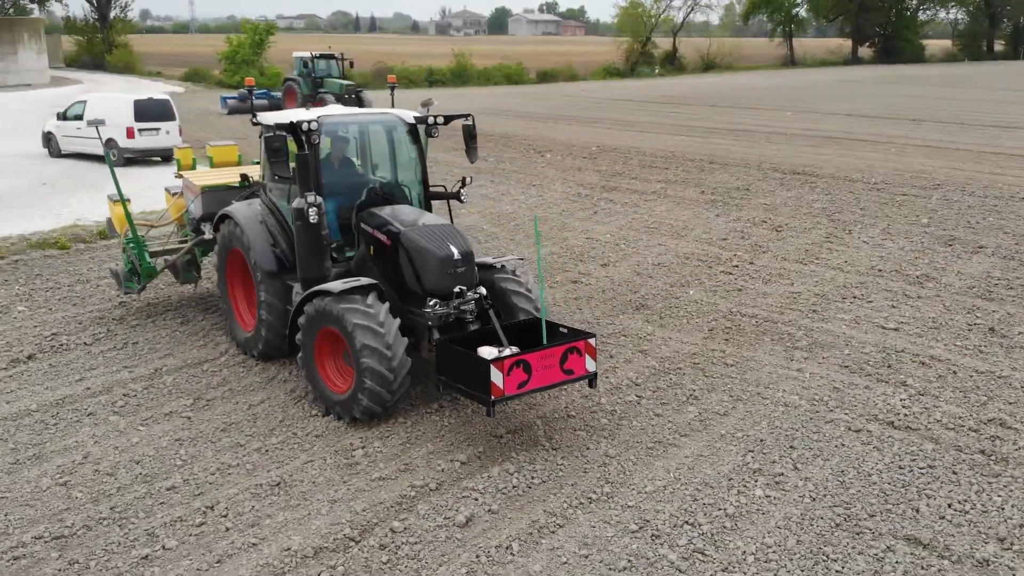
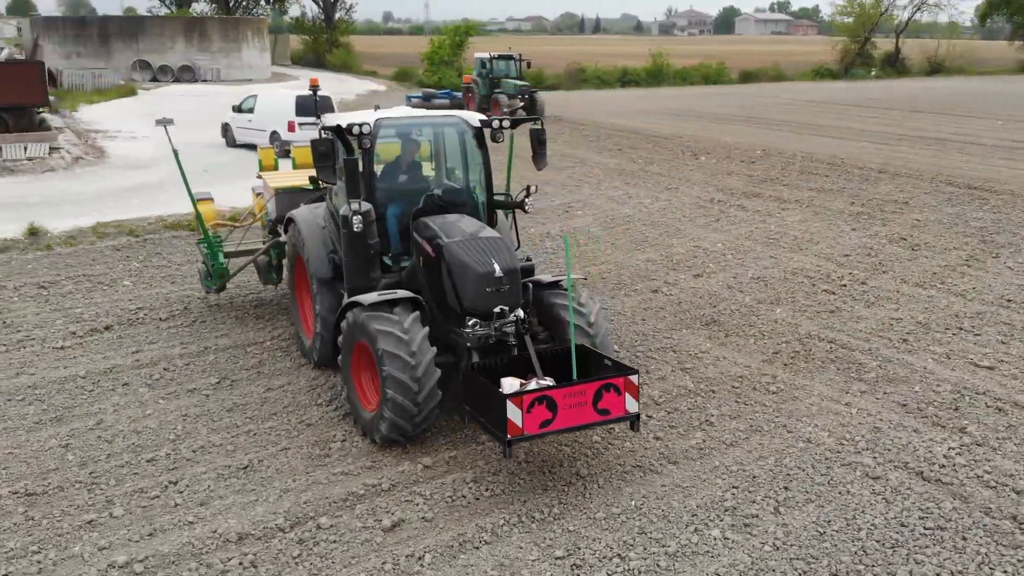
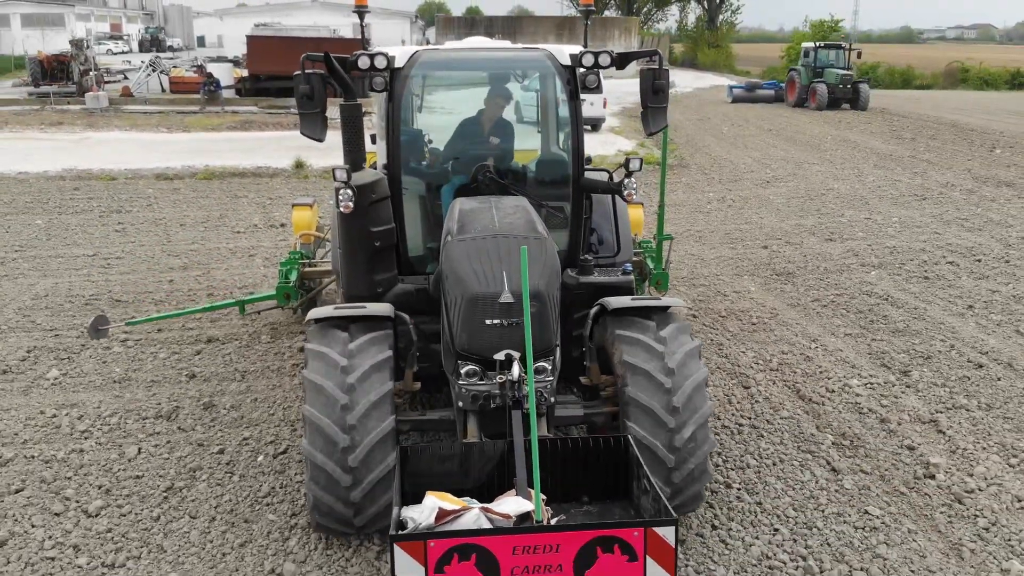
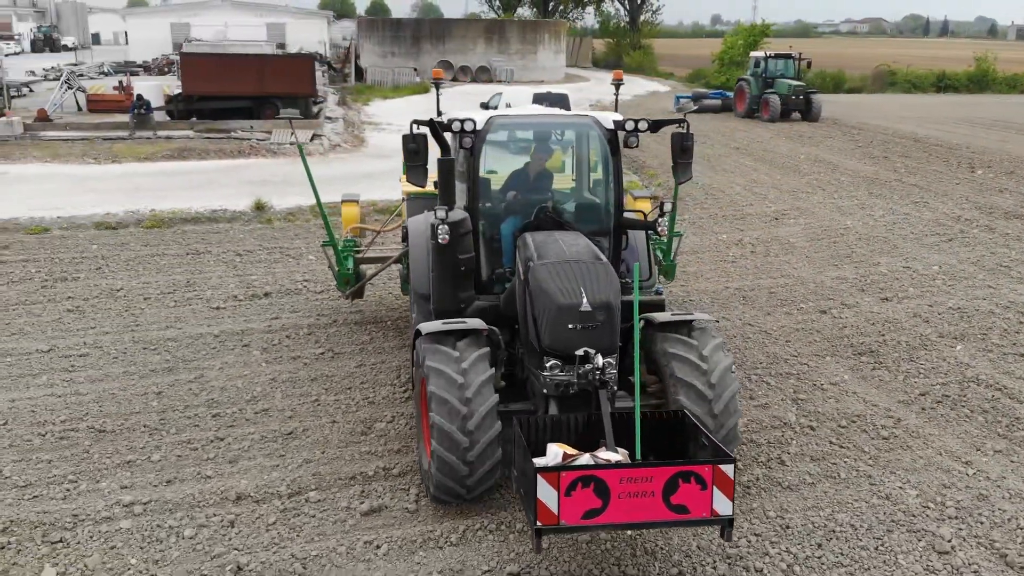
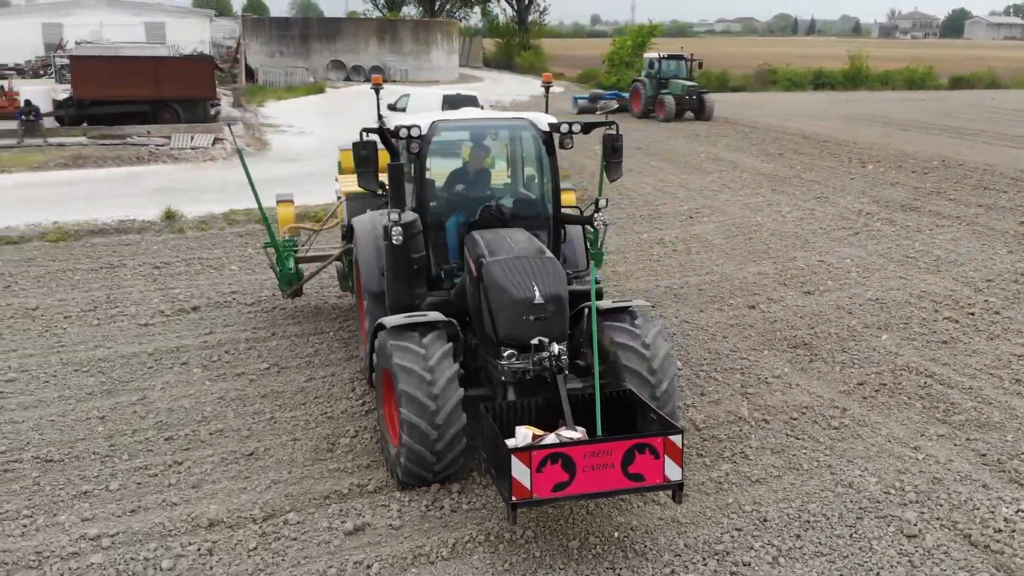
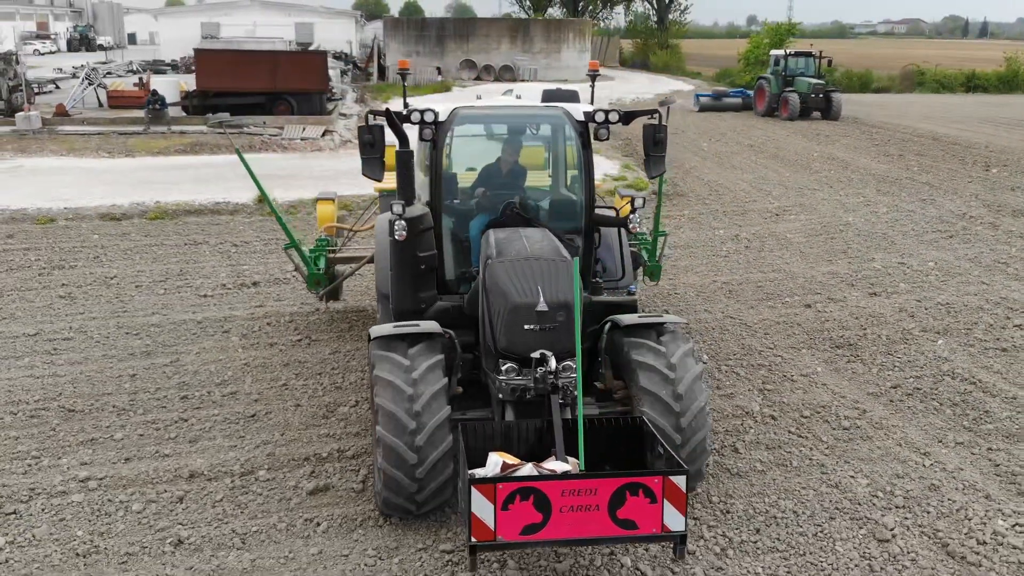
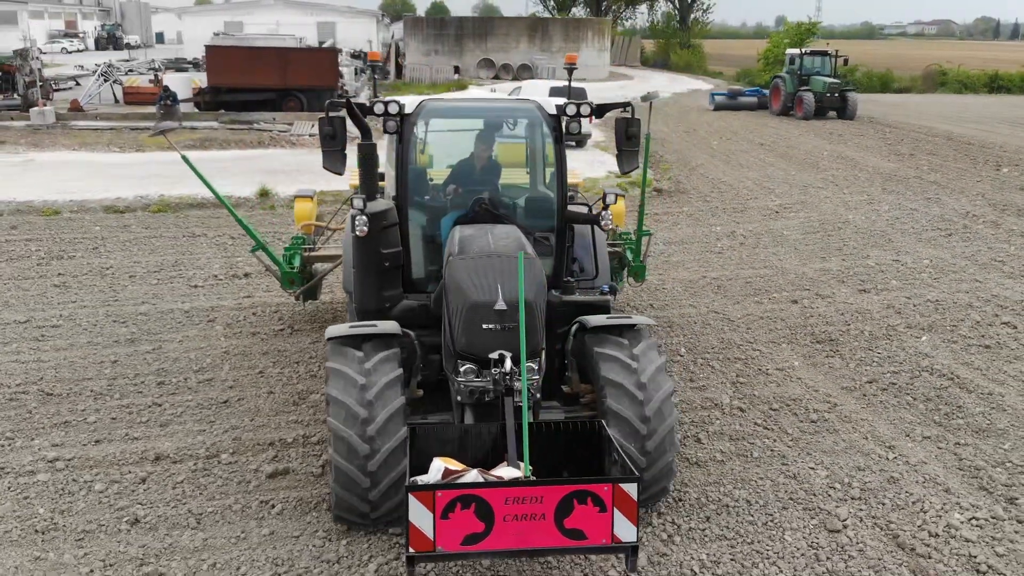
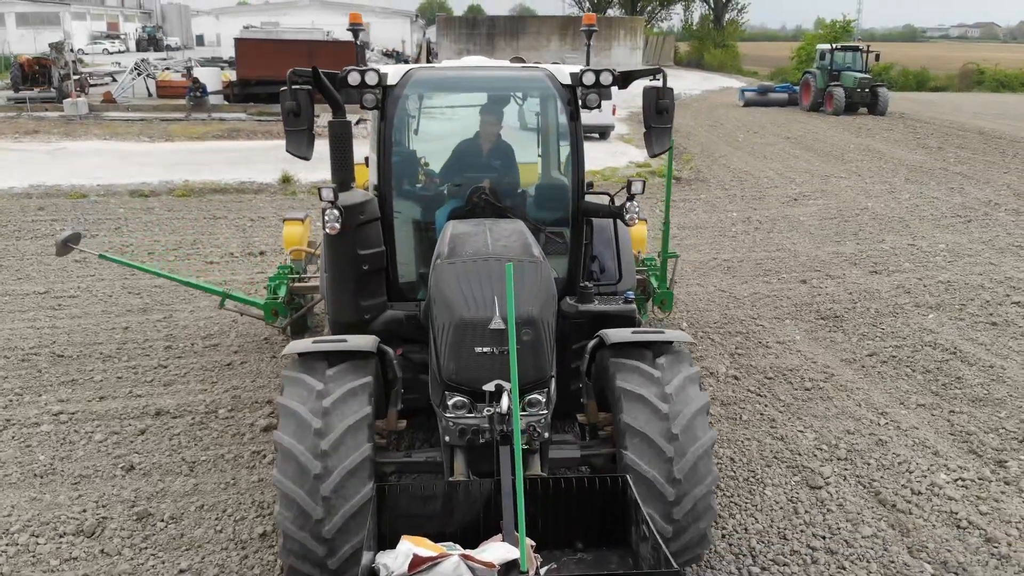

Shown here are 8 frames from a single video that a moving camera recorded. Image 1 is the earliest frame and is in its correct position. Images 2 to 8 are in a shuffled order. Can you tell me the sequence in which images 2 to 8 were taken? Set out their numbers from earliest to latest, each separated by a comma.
2, 5, 4, 6, 7, 8, 3
